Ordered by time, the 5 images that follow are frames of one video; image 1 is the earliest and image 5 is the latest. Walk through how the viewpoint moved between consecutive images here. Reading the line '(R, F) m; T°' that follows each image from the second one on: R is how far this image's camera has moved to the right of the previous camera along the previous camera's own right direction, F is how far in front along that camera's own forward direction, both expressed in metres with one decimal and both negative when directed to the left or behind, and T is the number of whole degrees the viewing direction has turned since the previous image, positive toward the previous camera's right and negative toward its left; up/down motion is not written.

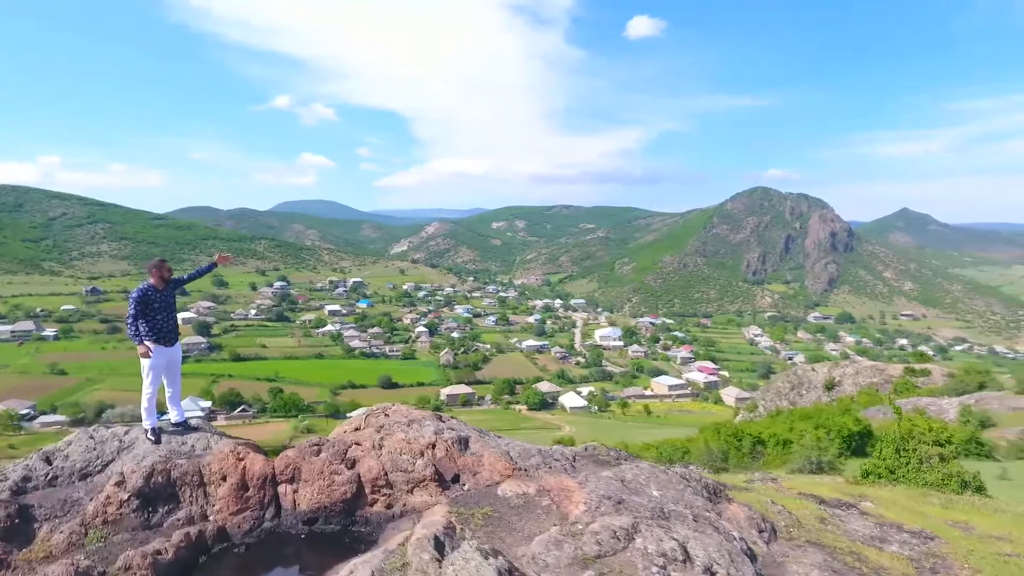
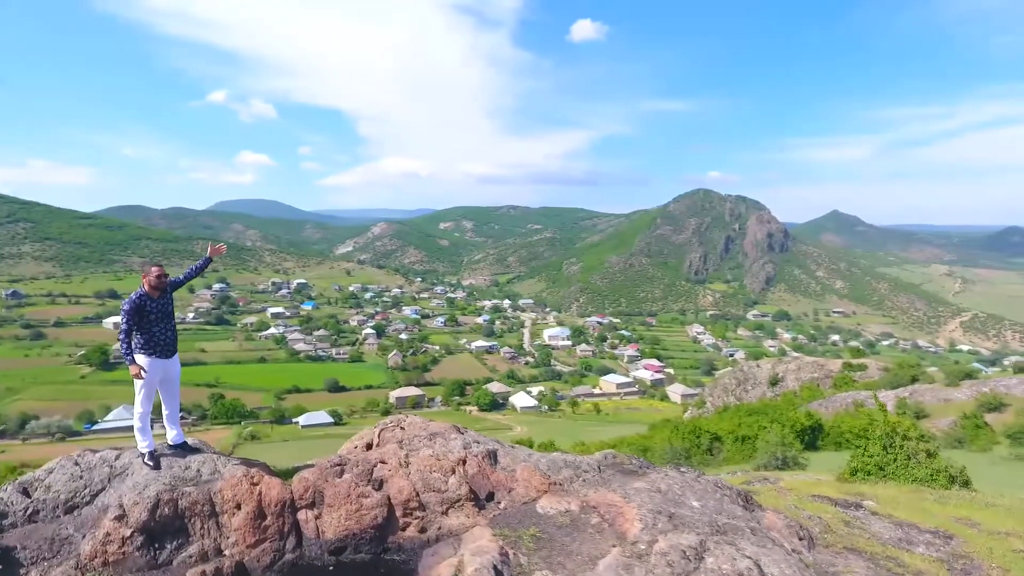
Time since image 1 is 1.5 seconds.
(-0.4, +0.2) m; +5°
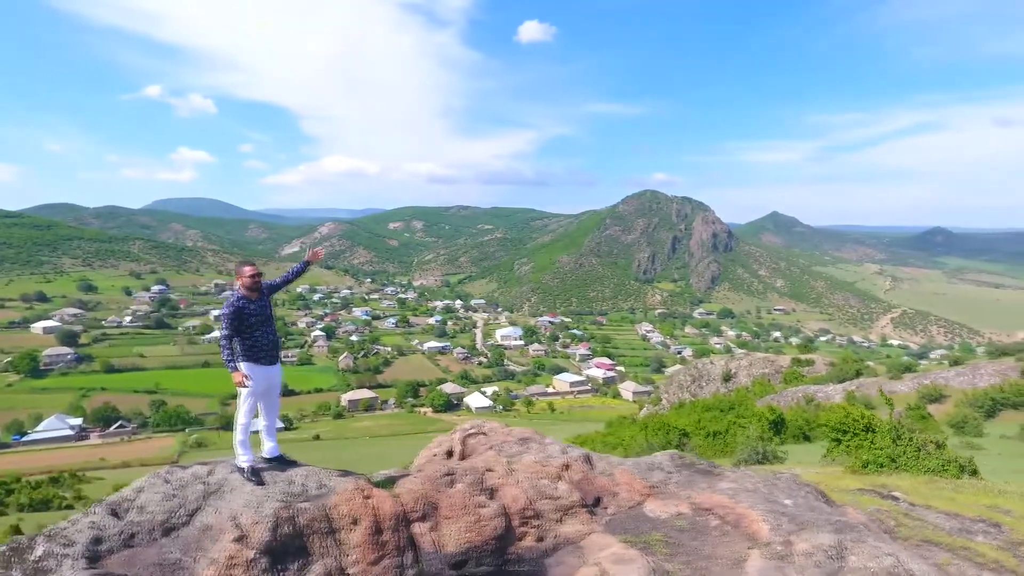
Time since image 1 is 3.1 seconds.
(-0.6, +0.1) m; +4°
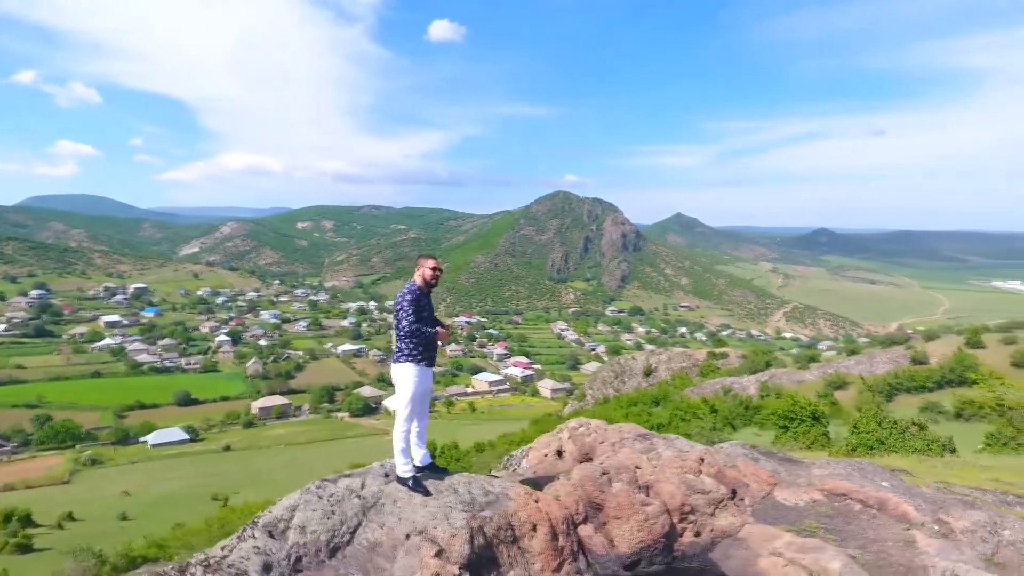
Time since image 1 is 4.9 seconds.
(-0.9, +0.1) m; +8°
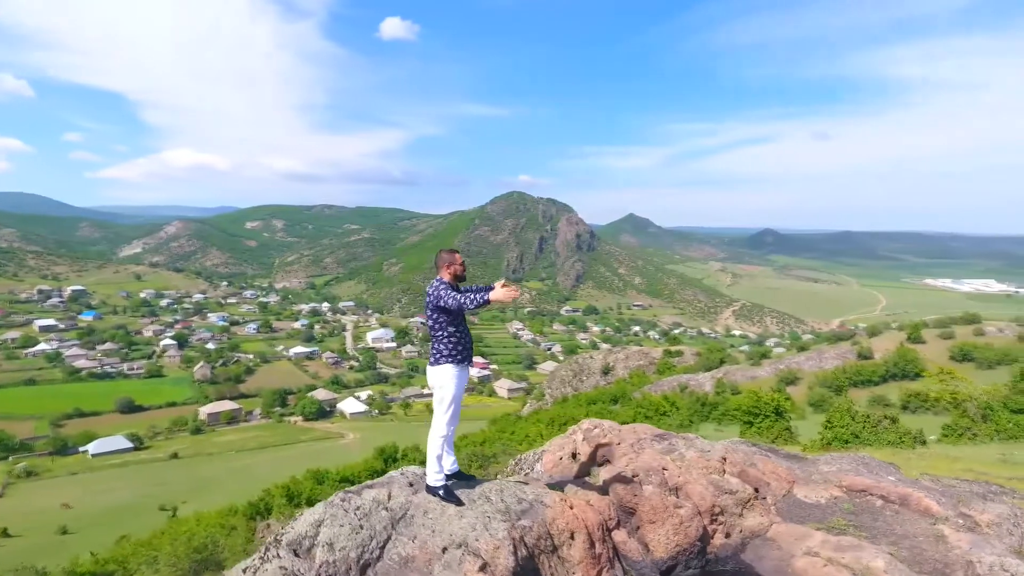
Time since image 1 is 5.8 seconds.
(-0.3, +0.1) m; +4°
